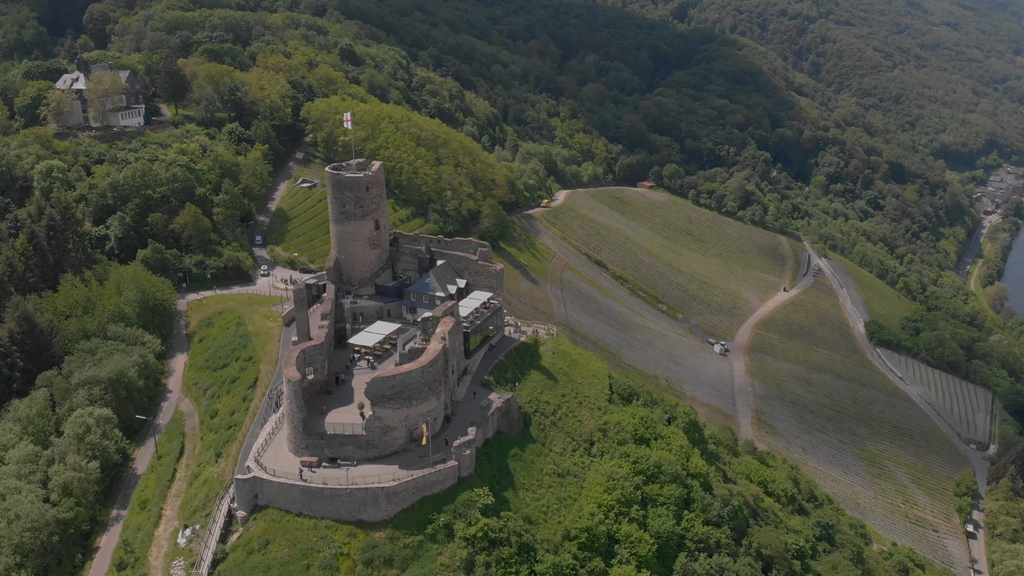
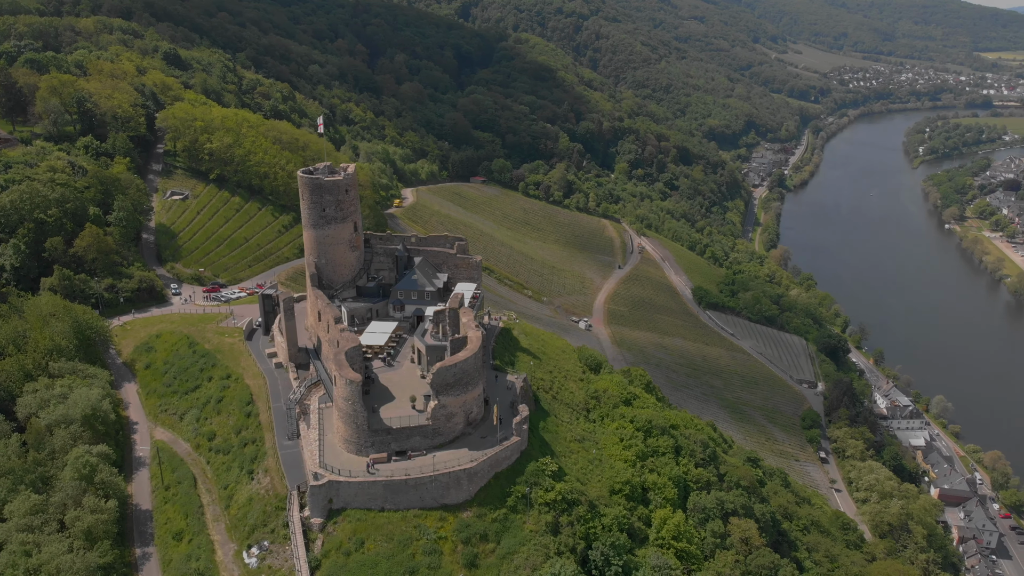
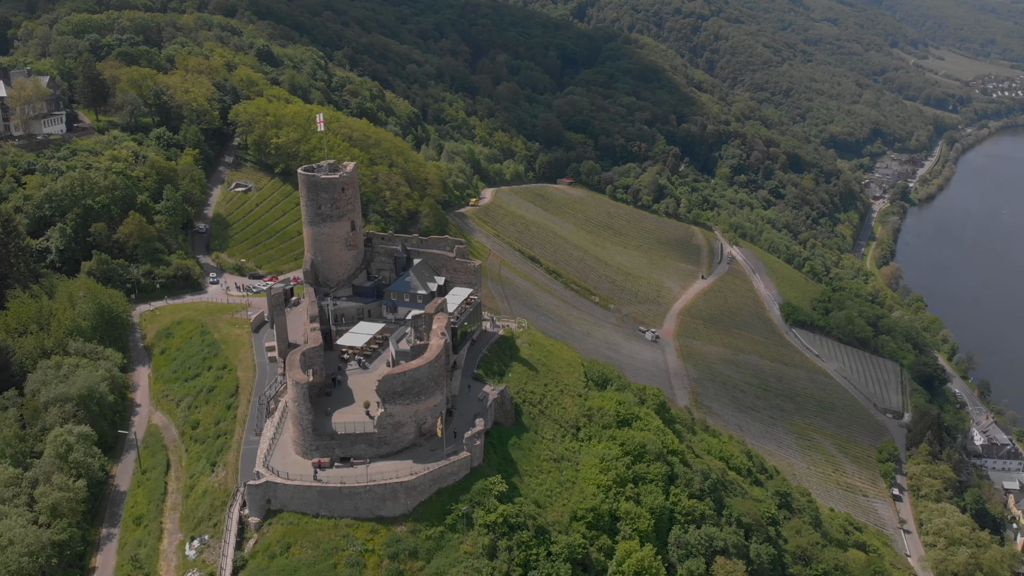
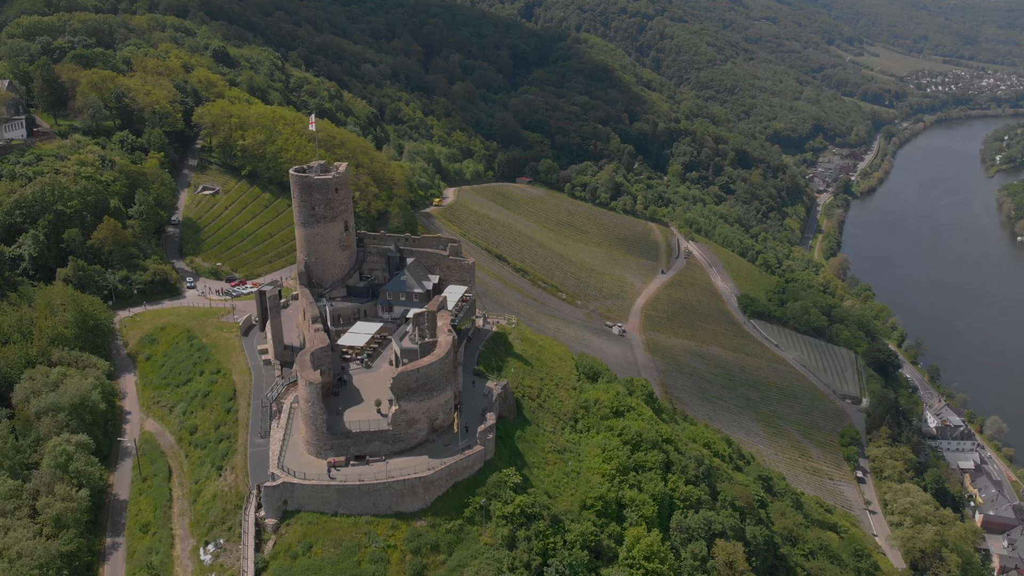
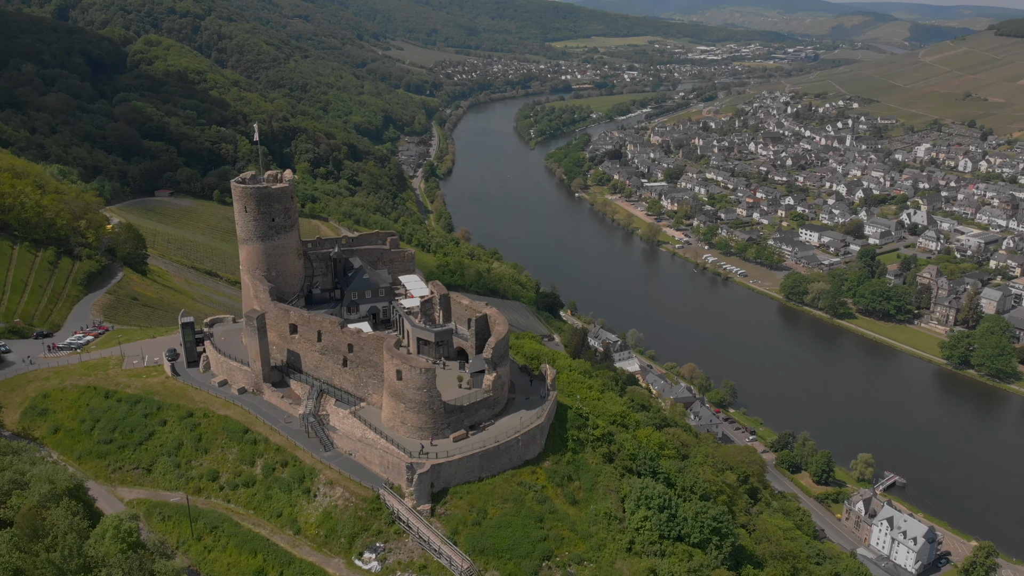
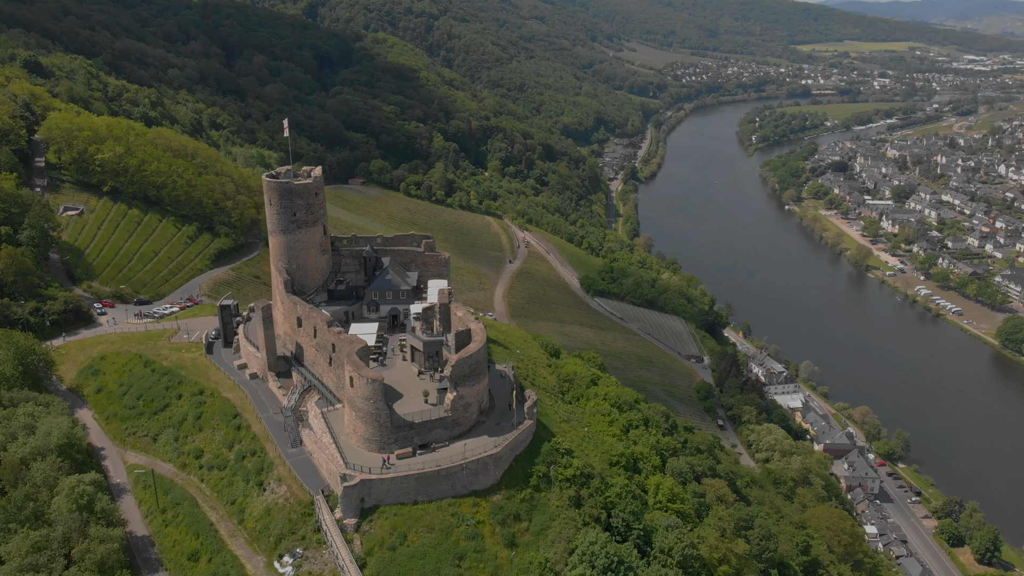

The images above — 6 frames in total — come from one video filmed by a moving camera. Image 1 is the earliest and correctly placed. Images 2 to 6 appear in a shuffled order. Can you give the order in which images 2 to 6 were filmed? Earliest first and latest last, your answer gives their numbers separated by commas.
3, 4, 2, 6, 5
